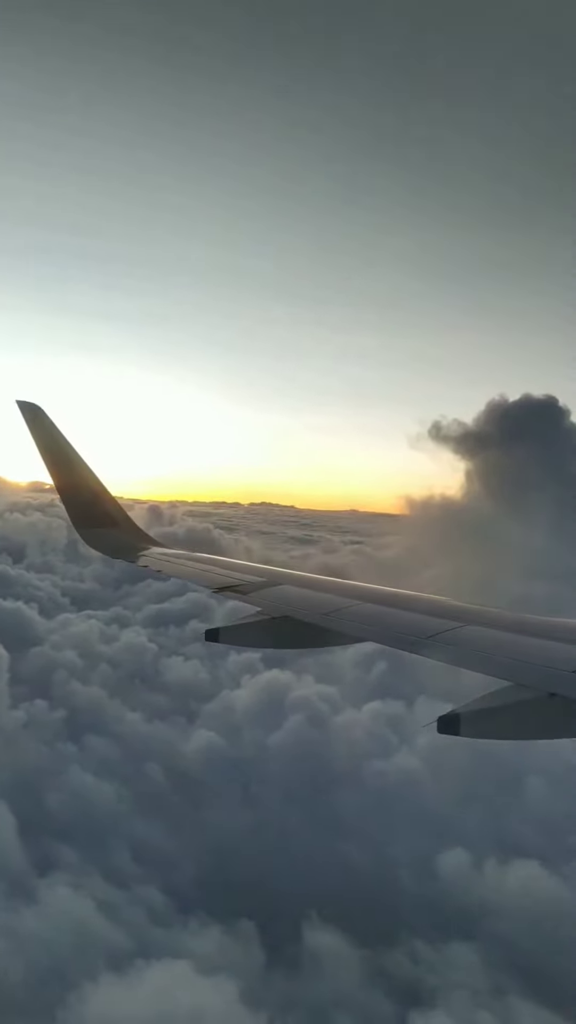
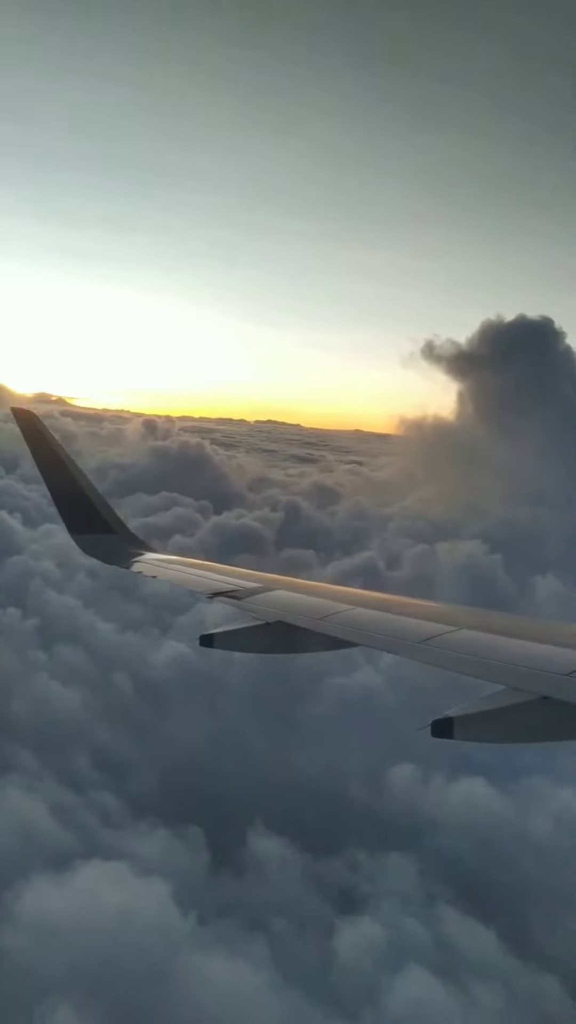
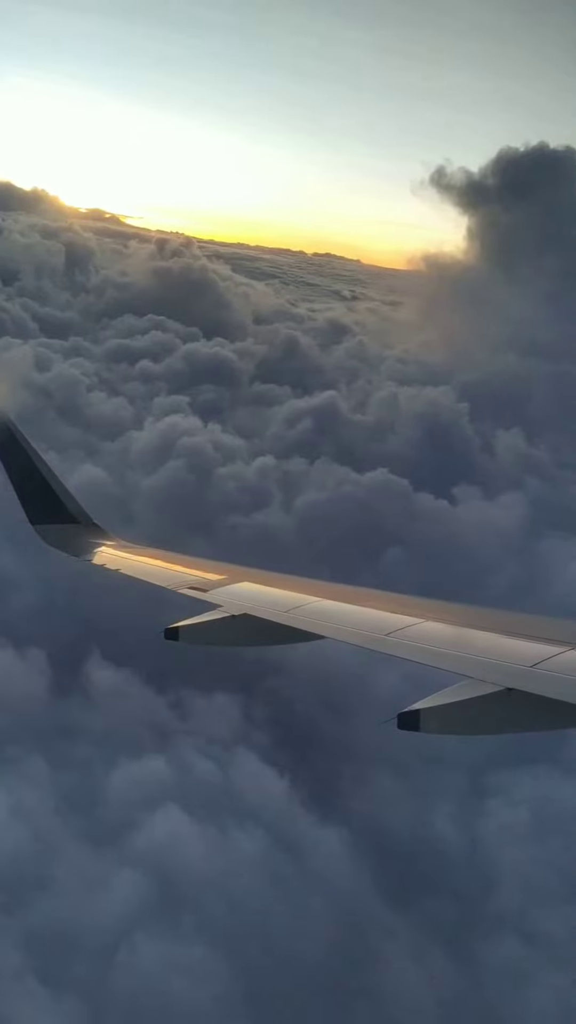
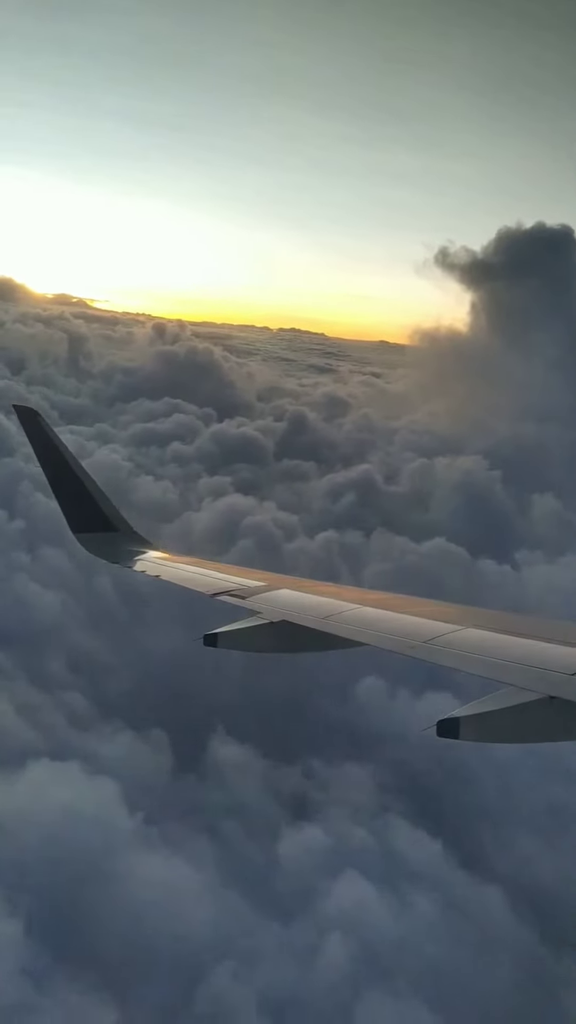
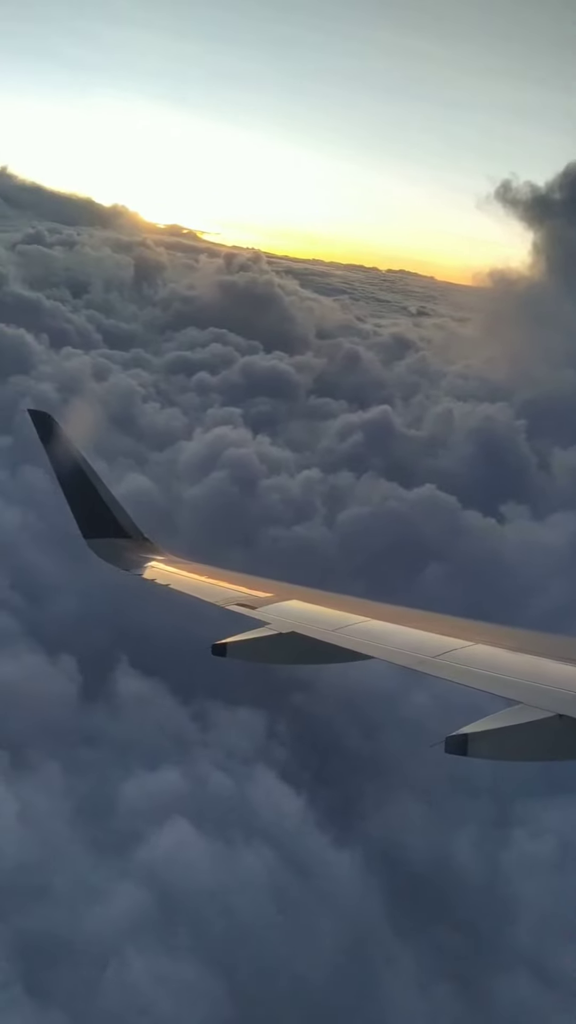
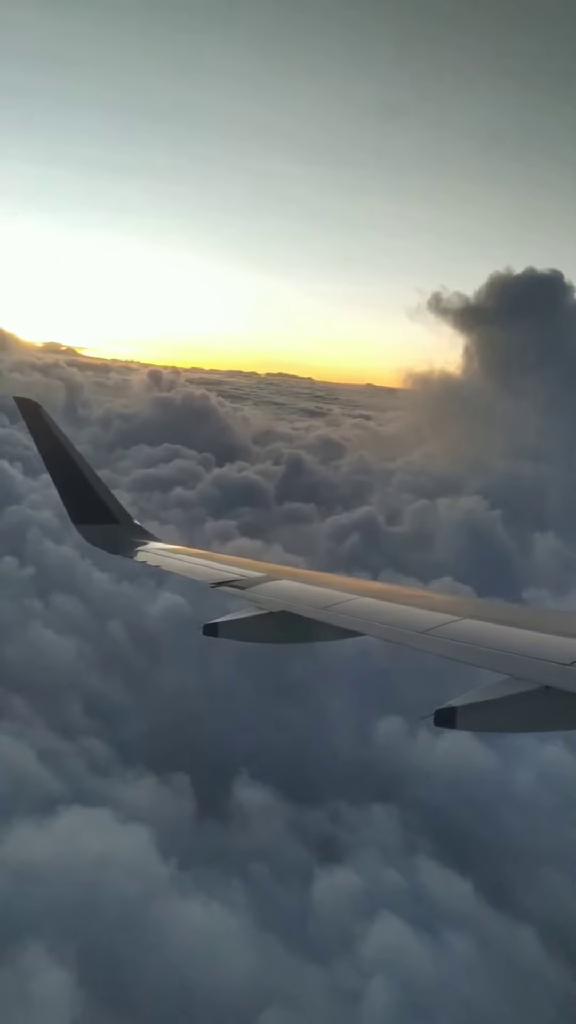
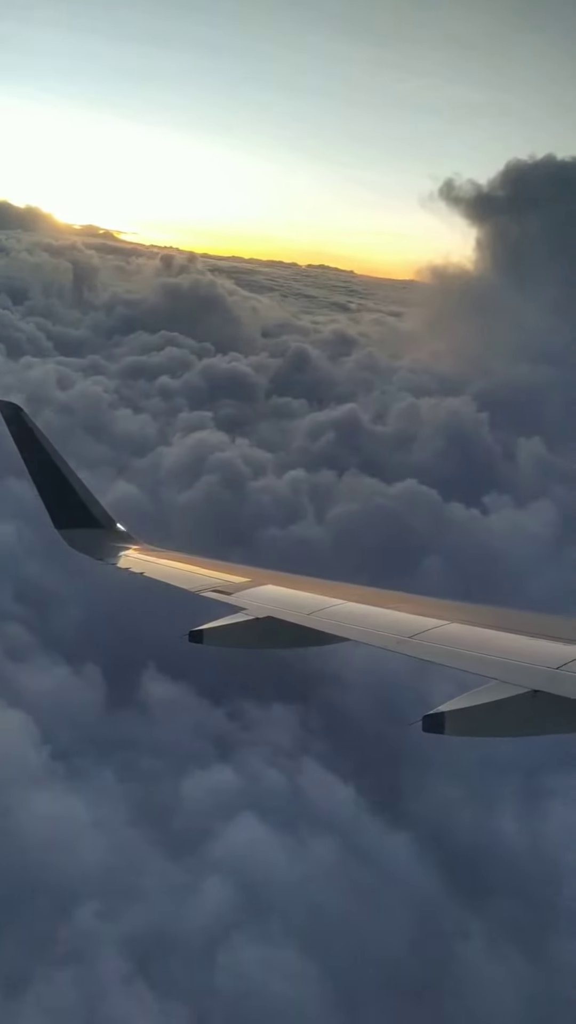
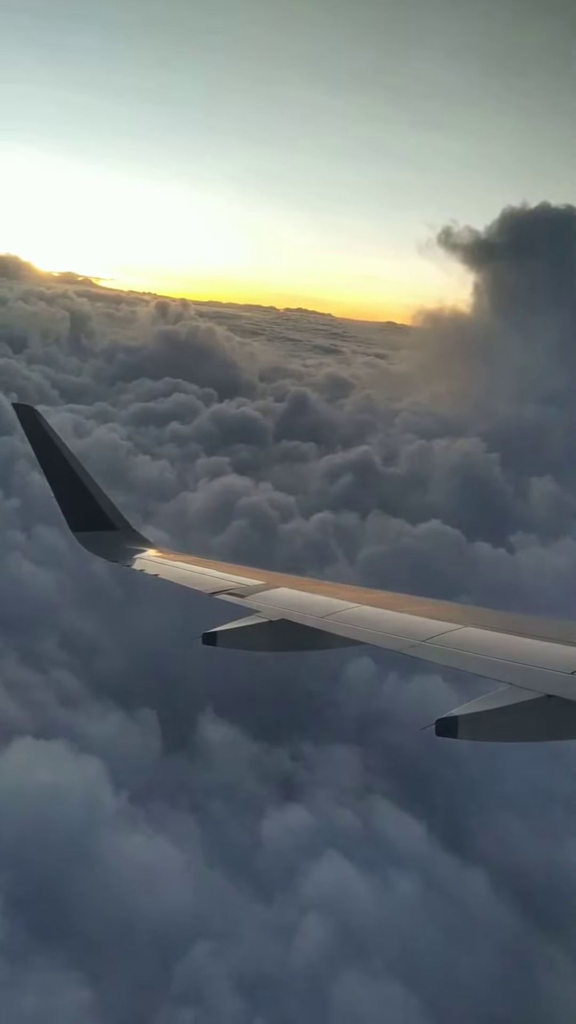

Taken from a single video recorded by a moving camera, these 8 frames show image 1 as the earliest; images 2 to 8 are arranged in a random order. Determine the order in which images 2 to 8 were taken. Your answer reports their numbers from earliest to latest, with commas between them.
2, 6, 4, 8, 7, 3, 5
